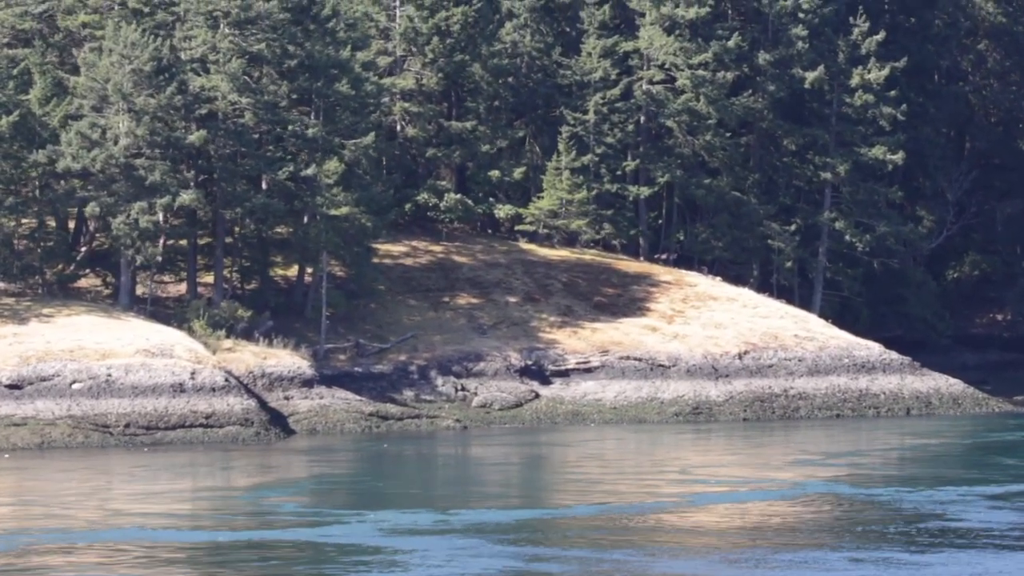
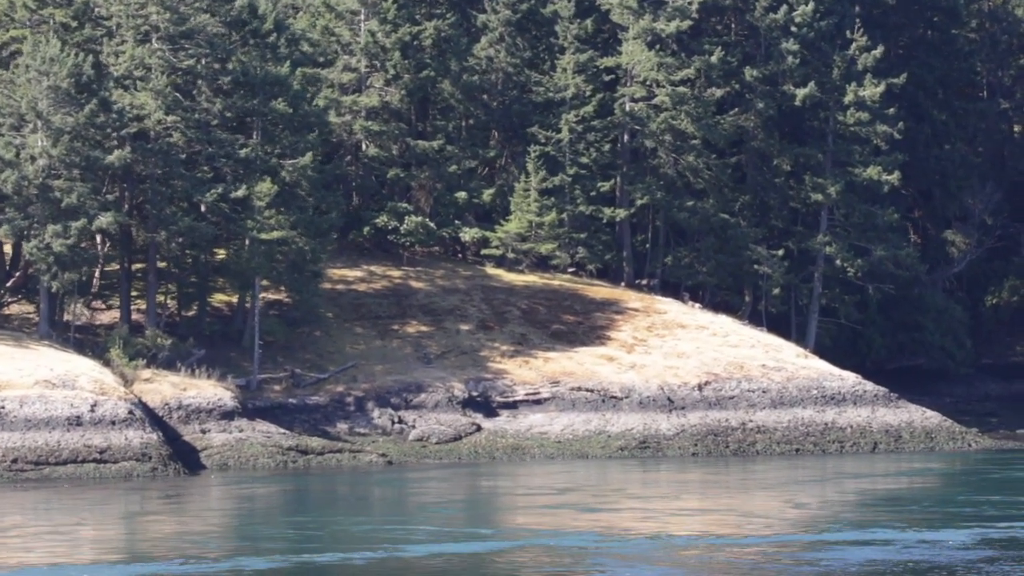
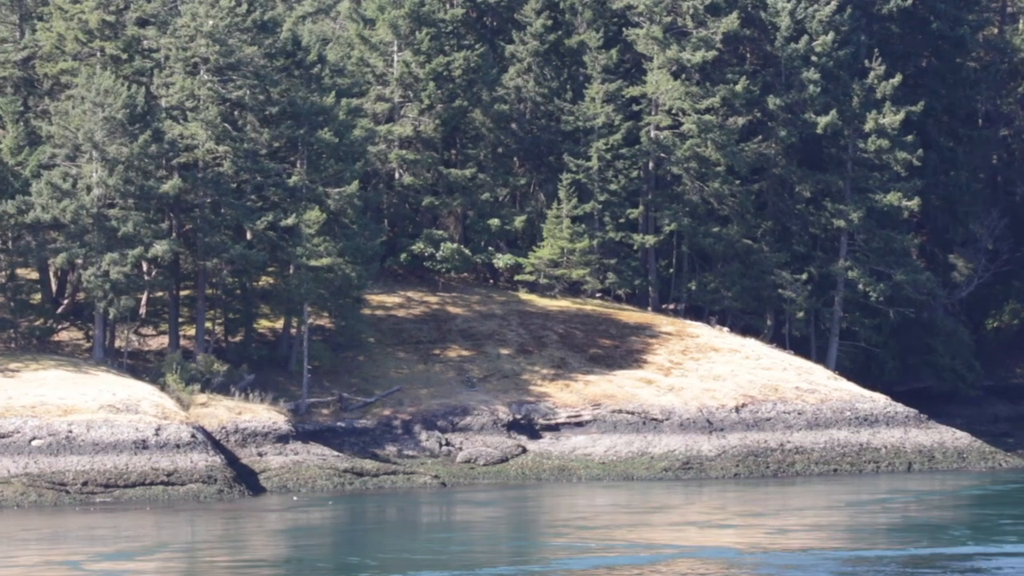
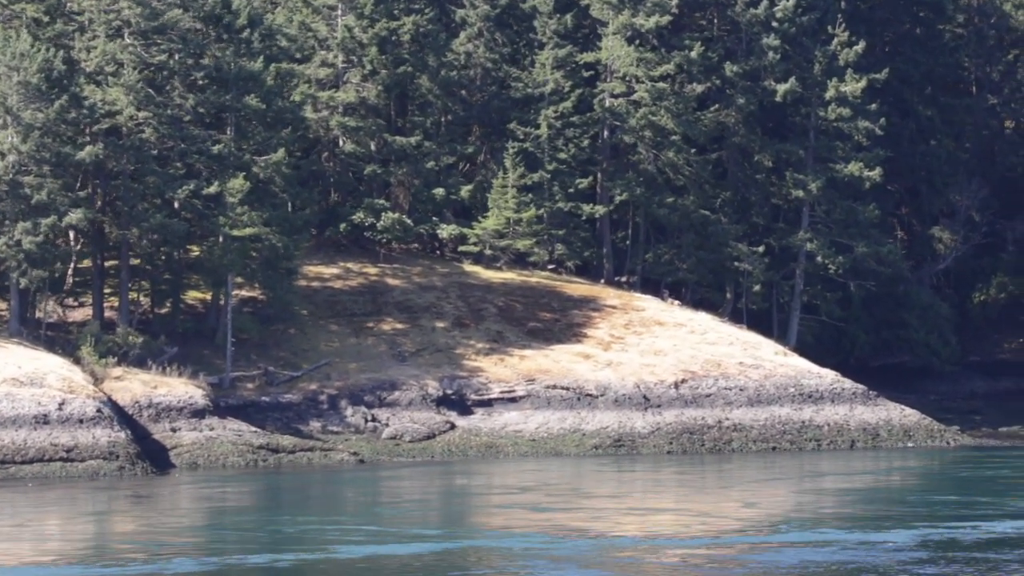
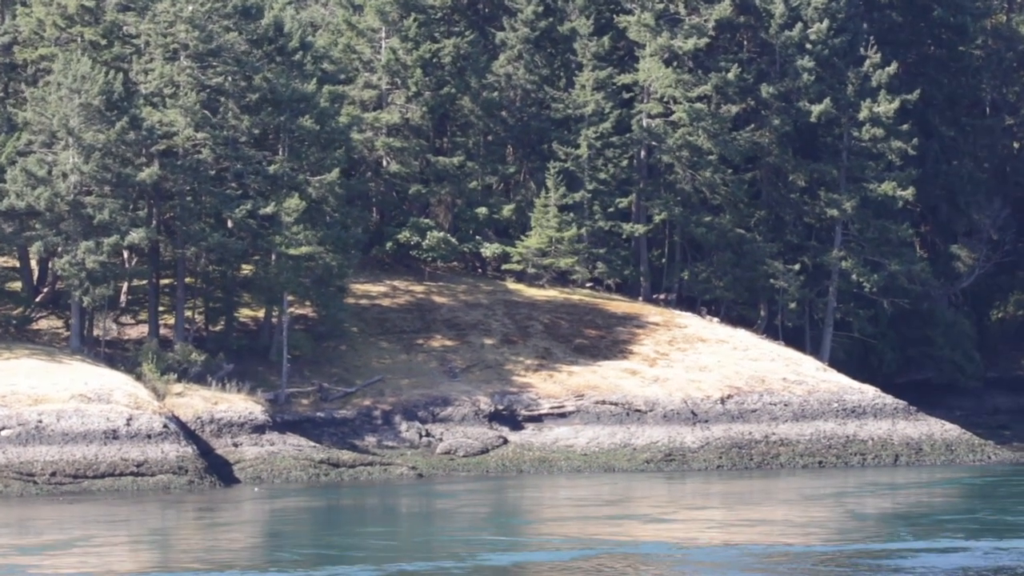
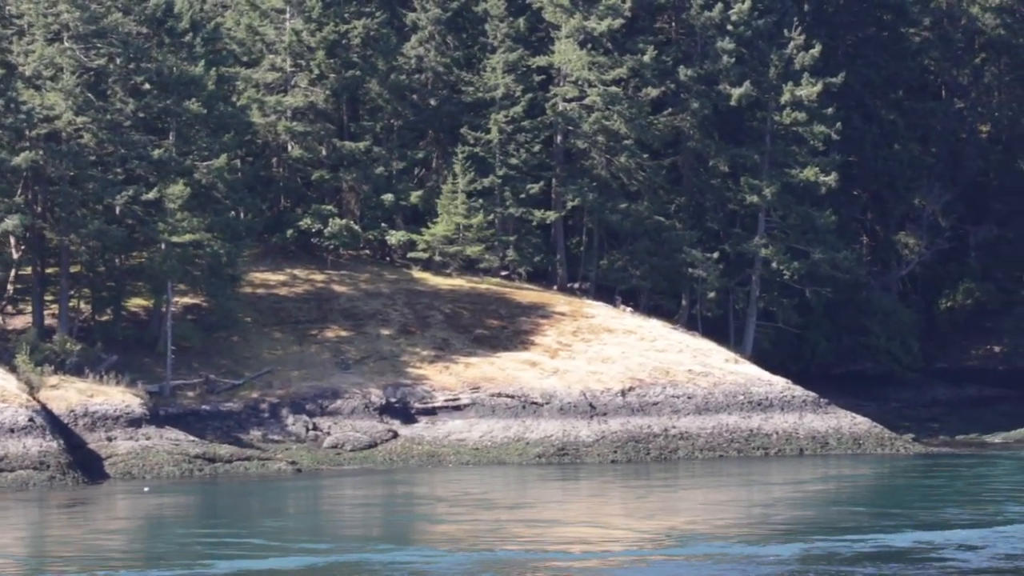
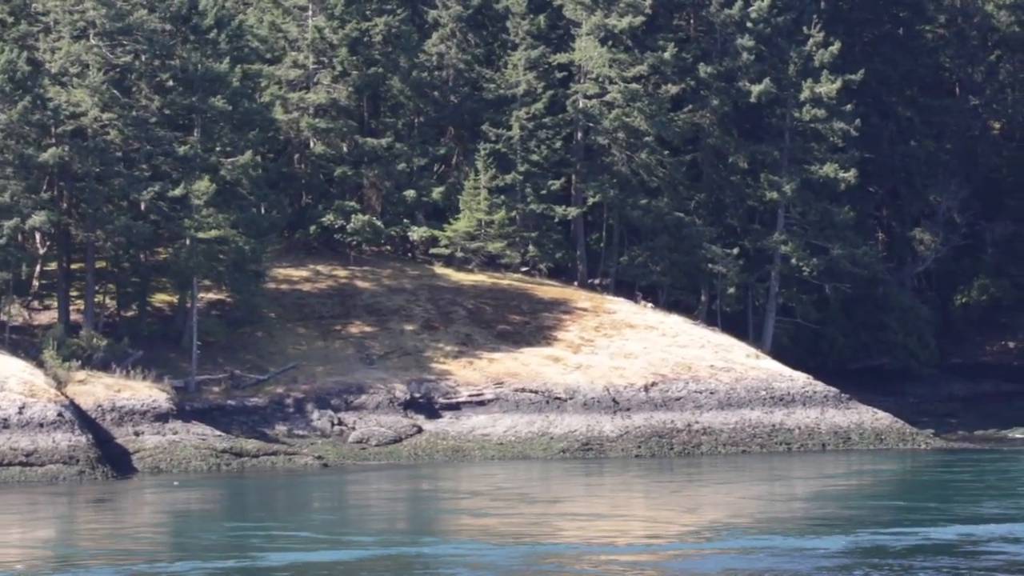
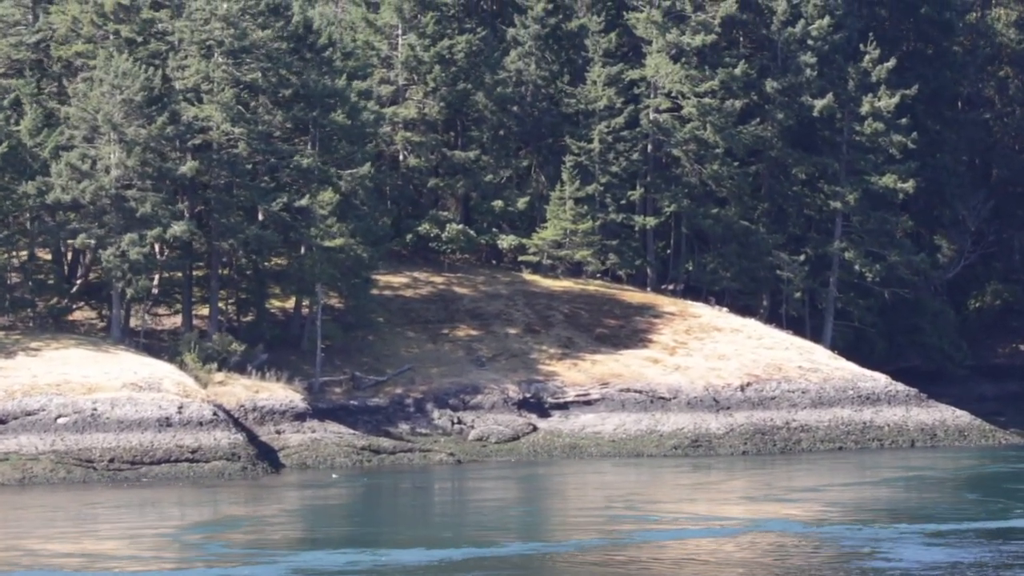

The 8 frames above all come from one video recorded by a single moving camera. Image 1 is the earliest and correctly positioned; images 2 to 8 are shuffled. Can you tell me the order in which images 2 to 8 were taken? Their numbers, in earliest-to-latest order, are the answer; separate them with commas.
8, 3, 5, 2, 4, 7, 6
